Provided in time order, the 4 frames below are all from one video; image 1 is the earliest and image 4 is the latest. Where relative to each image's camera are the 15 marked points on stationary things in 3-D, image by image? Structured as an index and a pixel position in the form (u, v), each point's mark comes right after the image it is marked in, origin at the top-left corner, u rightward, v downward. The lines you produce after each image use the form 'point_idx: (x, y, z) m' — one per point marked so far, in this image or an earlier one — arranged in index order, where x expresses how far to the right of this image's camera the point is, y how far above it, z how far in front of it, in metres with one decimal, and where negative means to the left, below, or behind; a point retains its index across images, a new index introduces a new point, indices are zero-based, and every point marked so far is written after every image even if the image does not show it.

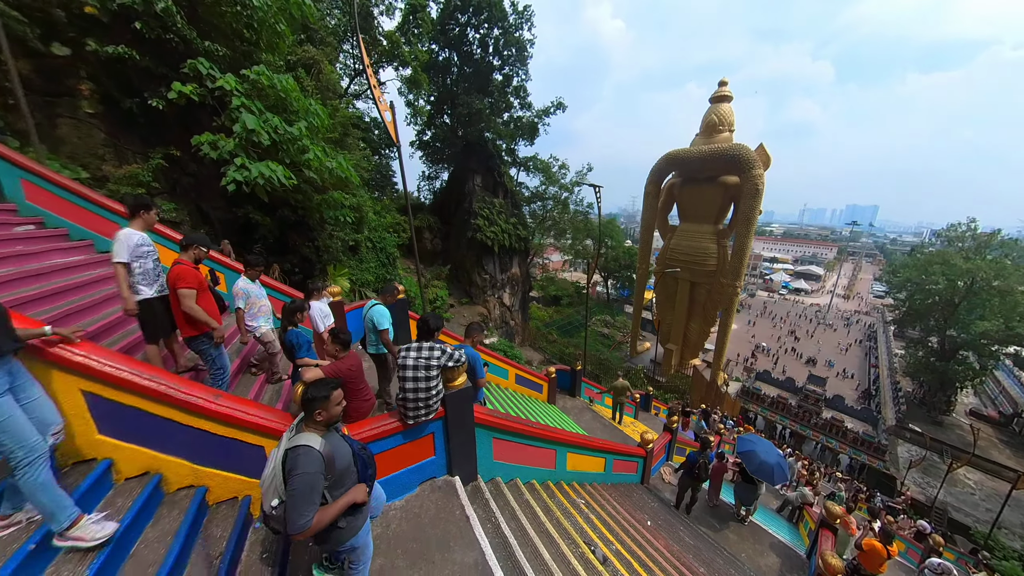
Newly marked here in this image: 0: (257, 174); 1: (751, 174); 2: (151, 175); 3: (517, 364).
0: (-4.3, +1.9, +5.8) m
1: (+9.0, +4.3, +13.3) m
2: (-6.7, +2.1, +6.6) m
3: (0.0, -1.4, +6.6) m
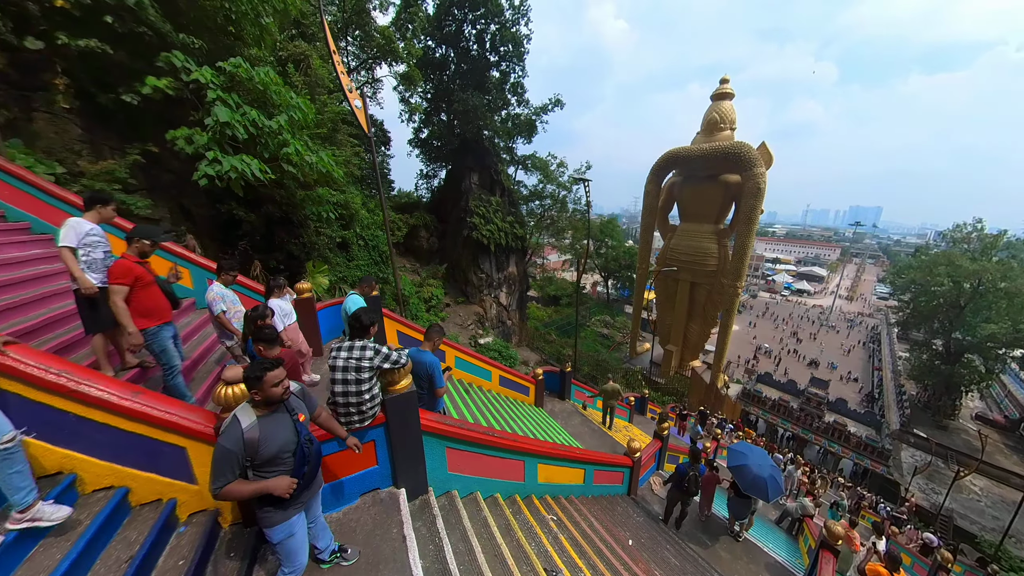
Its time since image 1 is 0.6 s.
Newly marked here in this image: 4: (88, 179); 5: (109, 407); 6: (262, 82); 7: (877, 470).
0: (-4.6, +1.9, +5.6) m
1: (+8.9, +4.2, +13.0) m
2: (-6.9, +2.1, +6.4) m
3: (-0.3, -1.4, +6.3) m
4: (-7.0, +1.8, +5.8) m
5: (-2.5, -0.7, +2.2) m
6: (-4.4, +3.5, +6.1) m
7: (+15.4, -7.7, +14.9) m
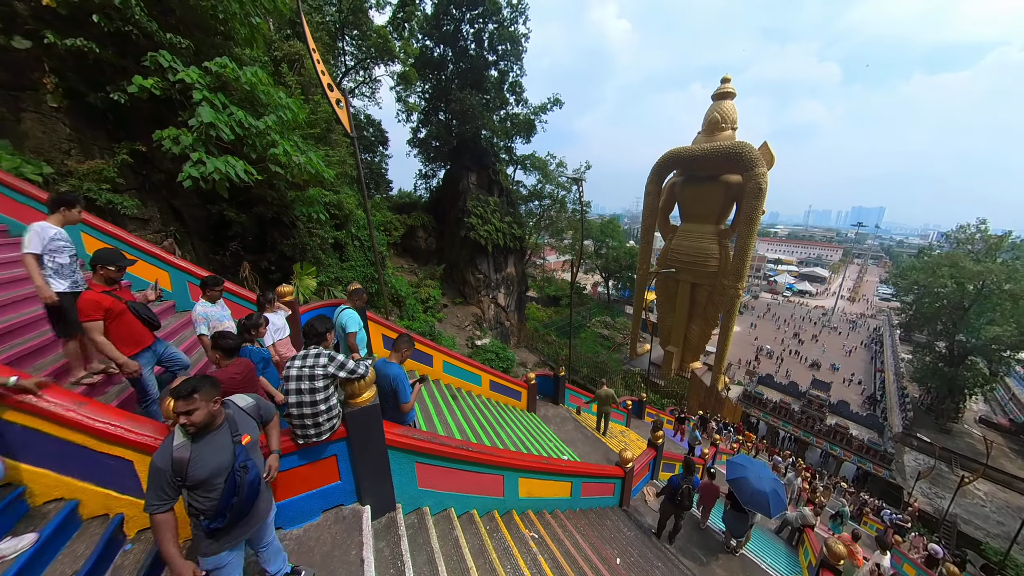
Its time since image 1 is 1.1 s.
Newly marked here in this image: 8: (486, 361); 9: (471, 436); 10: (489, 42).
0: (-4.7, +1.9, +5.5) m
1: (+8.8, +4.2, +12.9) m
2: (-7.0, +2.1, +6.3) m
3: (-0.4, -1.4, +6.2) m
4: (-7.1, +1.8, +5.7) m
5: (-2.6, -0.8, +2.0) m
6: (-4.5, +3.5, +5.9) m
7: (+15.3, -7.8, +14.7) m
8: (-1.0, -2.8, +13.6) m
9: (-0.5, -2.0, +4.6) m
10: (-1.1, +11.2, +16.0) m
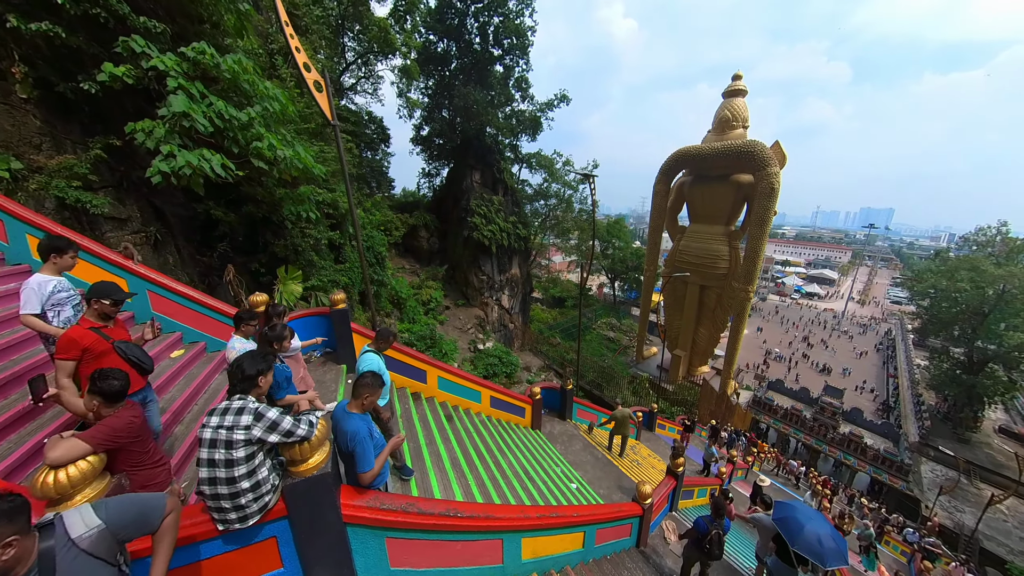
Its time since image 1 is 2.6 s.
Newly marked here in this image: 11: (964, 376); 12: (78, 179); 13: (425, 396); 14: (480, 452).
0: (-4.6, +1.8, +5.0) m
1: (+8.9, +4.0, +12.3) m
2: (-7.0, +2.0, +5.9) m
3: (-0.3, -1.5, +5.7) m
4: (-7.0, +1.7, +5.3) m
5: (-2.6, -0.8, +1.6) m
6: (-4.4, +3.4, +5.5) m
7: (+15.4, -8.0, +14.1) m
8: (-0.9, -2.9, +13.2) m
9: (-0.5, -2.1, +4.2) m
10: (-0.8, +11.2, +15.6) m
11: (+24.9, -4.9, +19.3) m
12: (-6.9, +1.8, +5.6) m
13: (-1.3, -1.5, +5.2) m
14: (-0.4, -2.1, +4.6) m
